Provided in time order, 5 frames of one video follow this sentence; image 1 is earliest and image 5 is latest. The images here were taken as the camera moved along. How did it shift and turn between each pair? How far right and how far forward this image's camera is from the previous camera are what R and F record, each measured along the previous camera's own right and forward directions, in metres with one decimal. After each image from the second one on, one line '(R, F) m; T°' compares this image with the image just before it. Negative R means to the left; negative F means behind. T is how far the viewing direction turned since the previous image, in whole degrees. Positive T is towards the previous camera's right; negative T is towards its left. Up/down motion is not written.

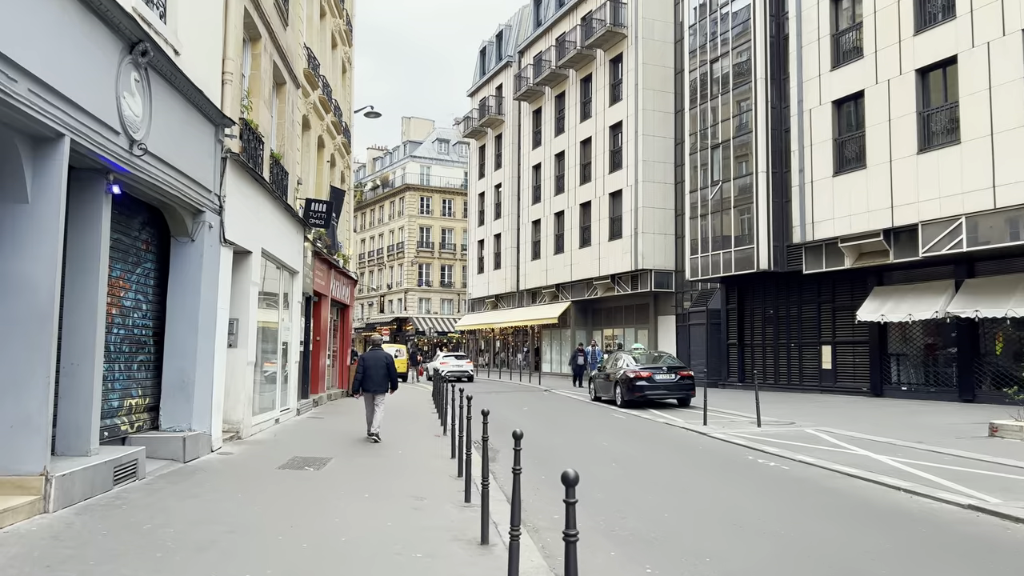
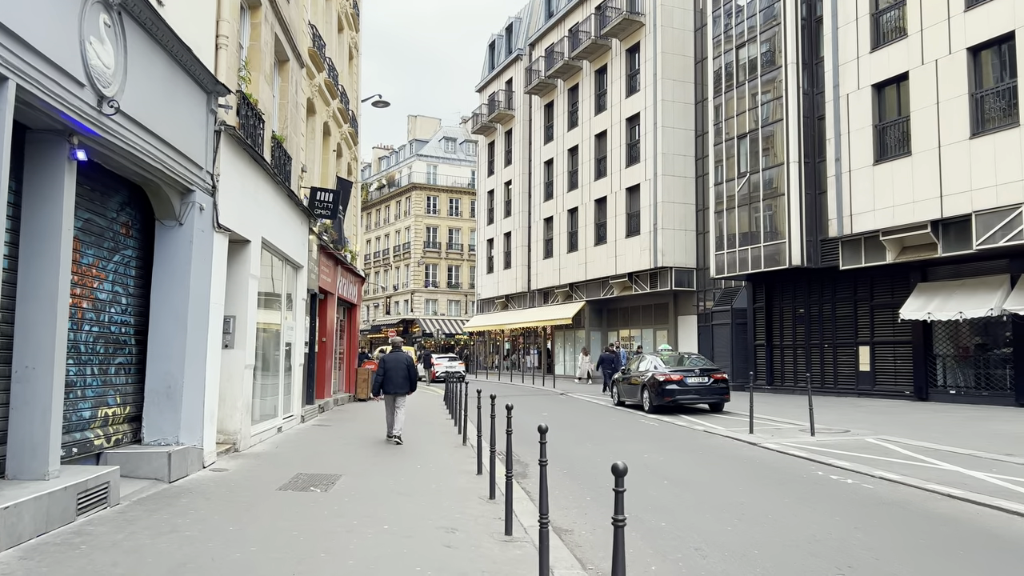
(-0.4, +1.4) m; 0°
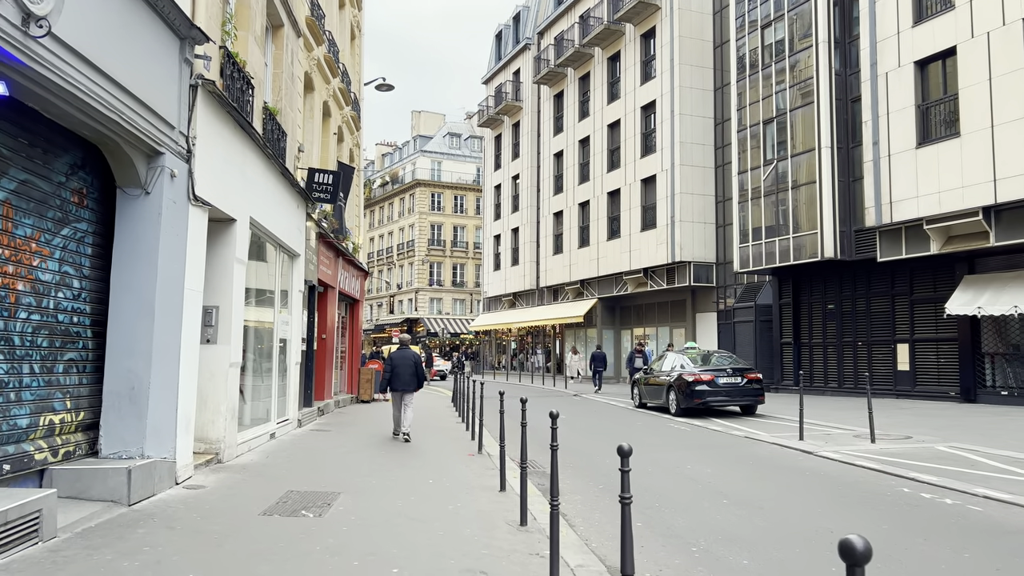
(-0.3, +1.4) m; 0°
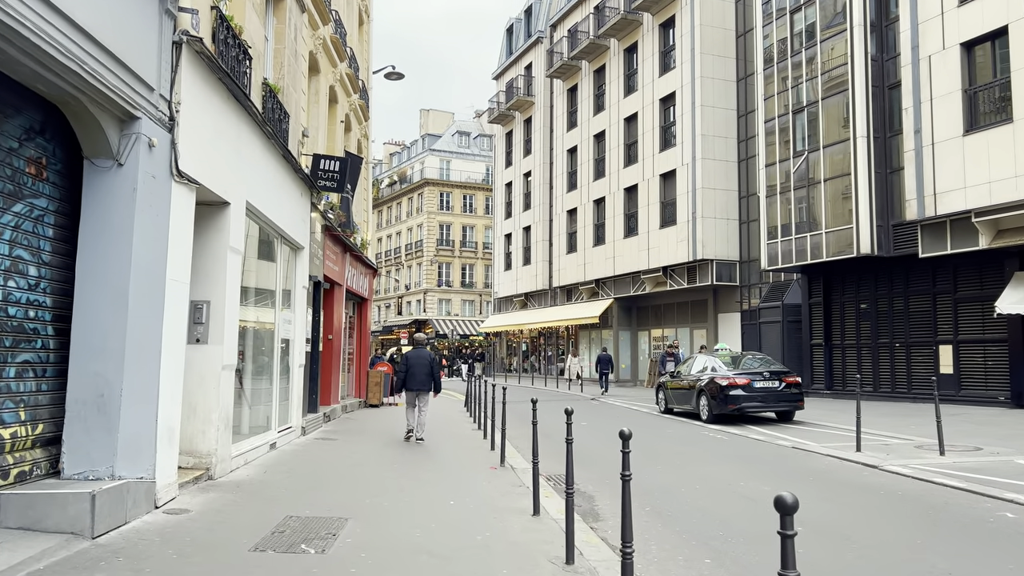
(-0.3, +1.1) m; -1°
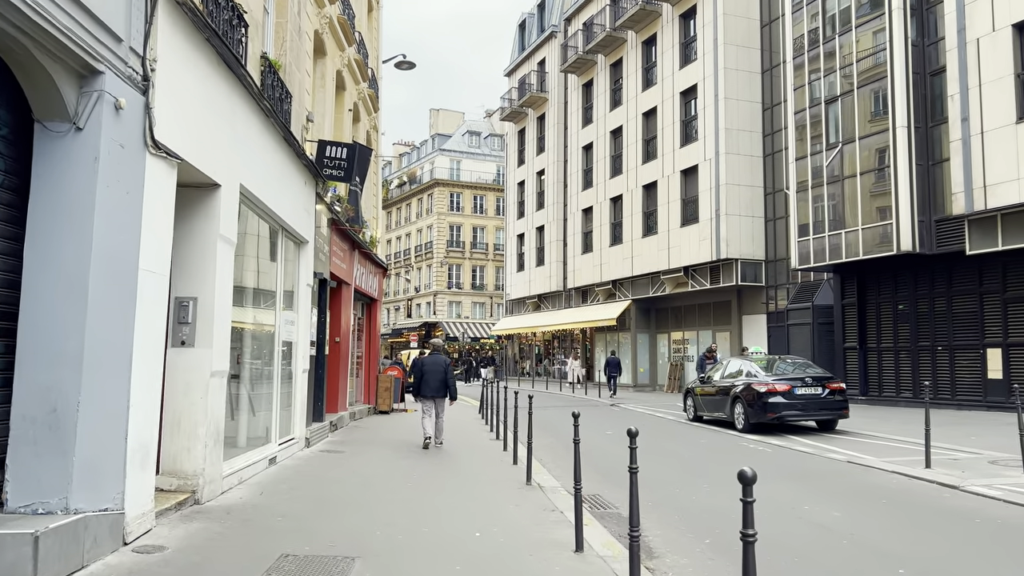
(-0.2, +1.1) m; -1°
